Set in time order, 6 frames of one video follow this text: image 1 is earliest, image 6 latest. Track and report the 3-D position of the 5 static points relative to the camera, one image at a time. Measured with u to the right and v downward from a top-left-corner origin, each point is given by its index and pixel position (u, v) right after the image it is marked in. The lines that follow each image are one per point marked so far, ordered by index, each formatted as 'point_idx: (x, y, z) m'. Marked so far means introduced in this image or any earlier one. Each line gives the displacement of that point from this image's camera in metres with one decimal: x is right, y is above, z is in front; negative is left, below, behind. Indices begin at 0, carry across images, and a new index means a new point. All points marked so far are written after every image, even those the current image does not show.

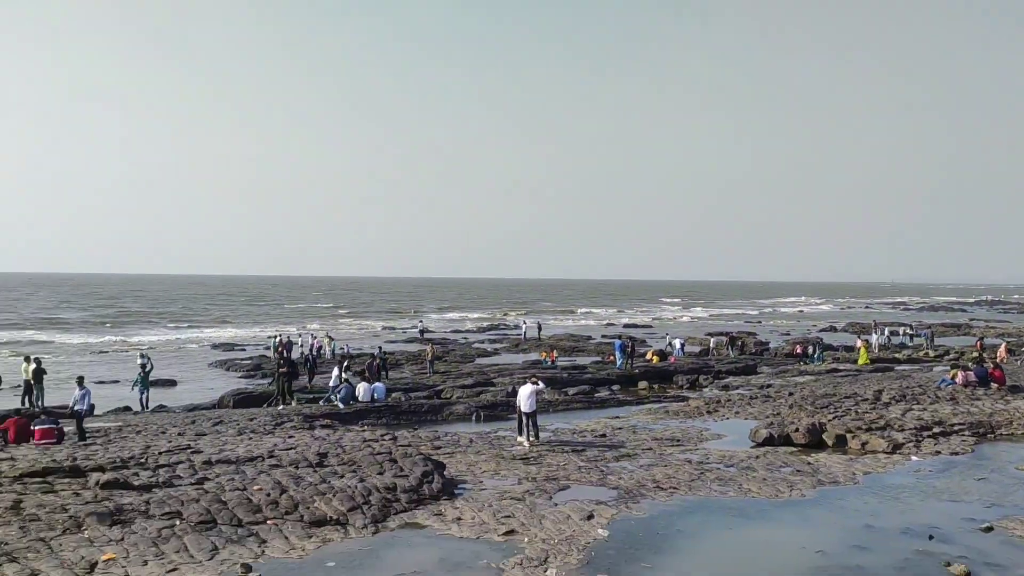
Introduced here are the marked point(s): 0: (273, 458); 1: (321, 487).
0: (-4.3, -3.1, +16.3) m
1: (-3.0, -3.1, +14.2) m
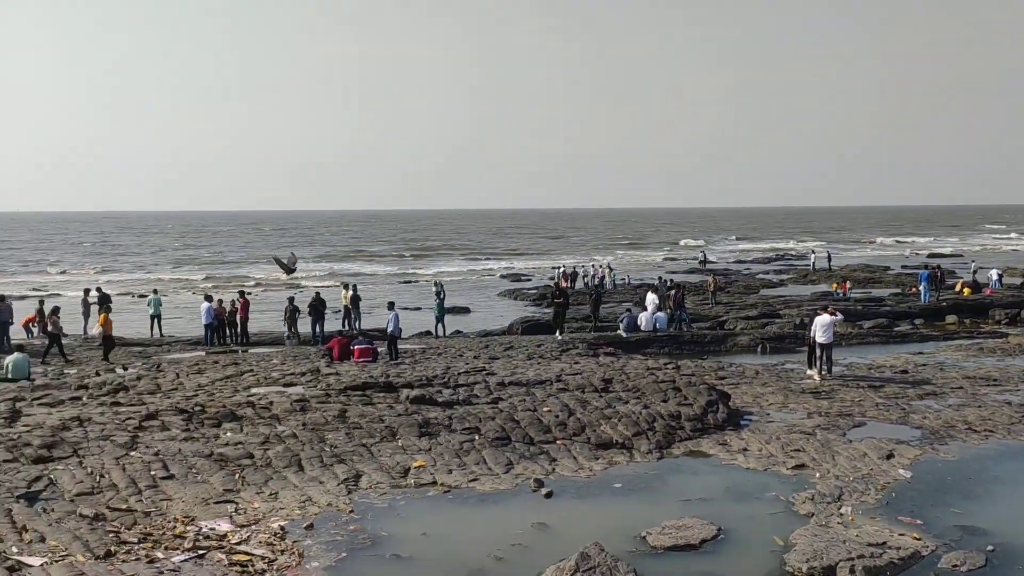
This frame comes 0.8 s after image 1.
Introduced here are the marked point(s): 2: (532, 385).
0: (+1.0, -1.8, +17.0) m
1: (+1.6, -2.0, +14.6) m
2: (+0.4, -1.8, +16.6) m
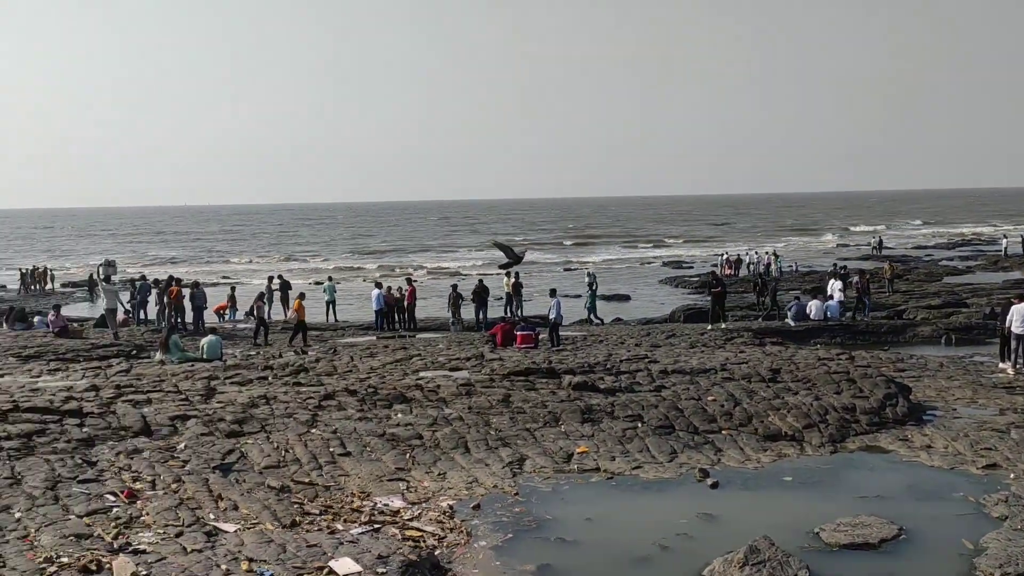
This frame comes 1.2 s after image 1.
0: (+4.0, -1.5, +16.6) m
1: (+4.2, -1.8, +14.1) m
2: (+3.4, -1.6, +16.3) m
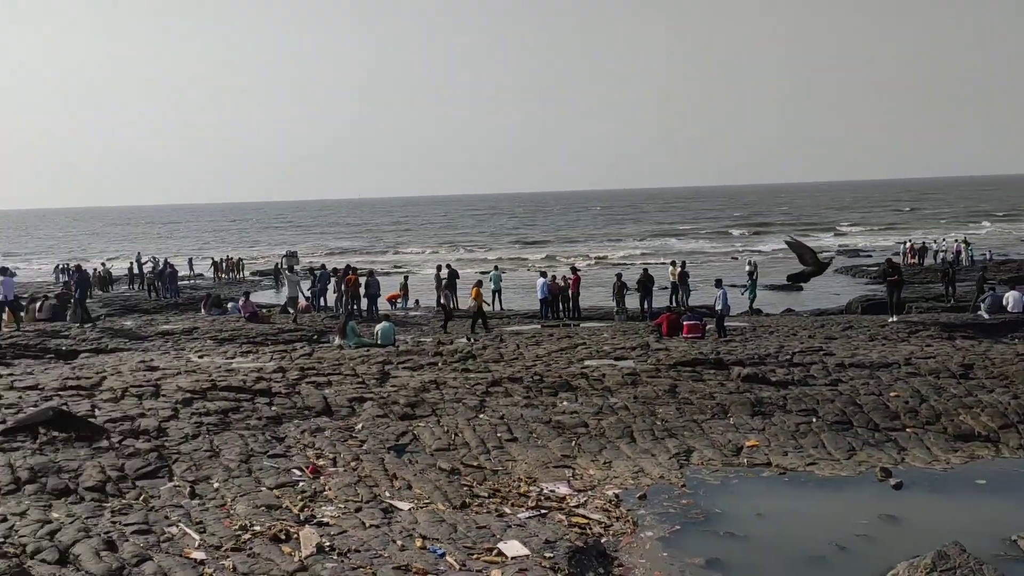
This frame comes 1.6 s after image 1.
0: (+7.0, -1.4, +15.6) m
1: (+6.7, -1.7, +13.1) m
2: (+6.3, -1.4, +15.4) m
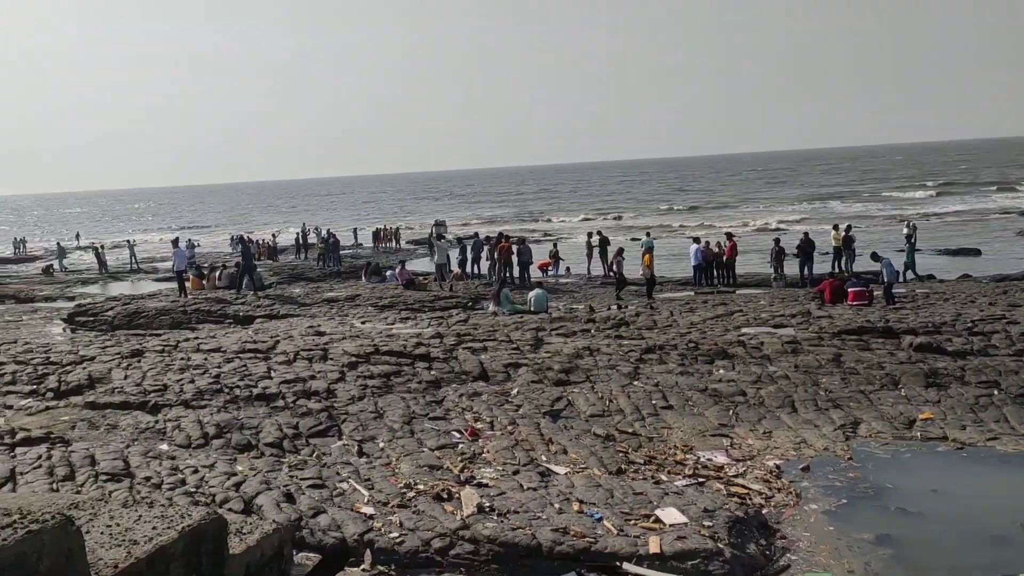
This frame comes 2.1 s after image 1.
0: (+9.5, -0.8, +14.2) m
1: (+8.8, -1.1, +11.9) m
2: (+8.8, -0.8, +14.2) m
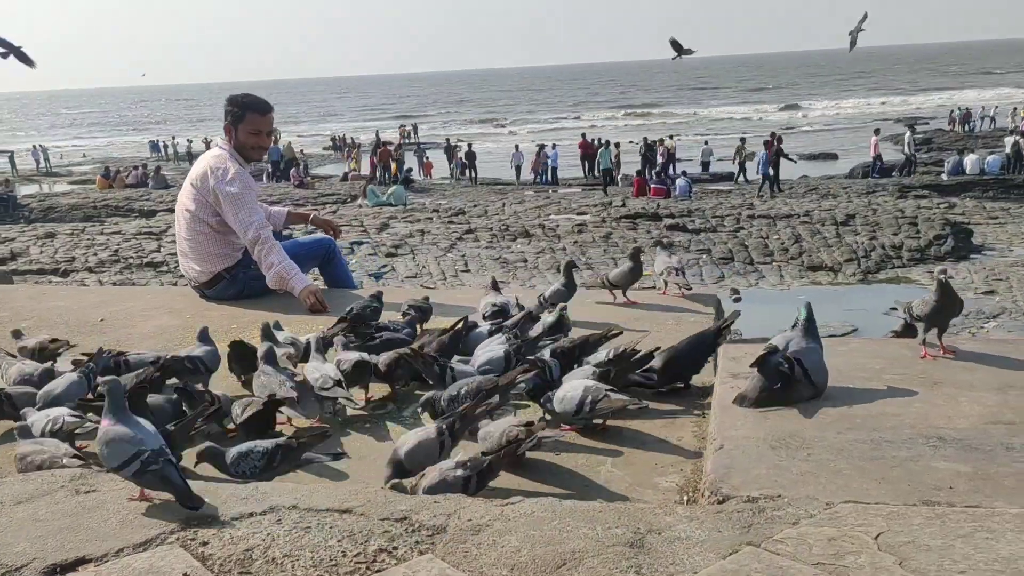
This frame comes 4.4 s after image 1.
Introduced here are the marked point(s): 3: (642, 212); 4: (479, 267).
0: (+7.3, +1.2, +16.9) m
1: (+6.8, +0.6, +14.6) m
2: (+6.6, +1.1, +16.8) m
3: (+1.8, +1.0, +11.9) m
4: (-0.3, +0.2, +9.3) m
